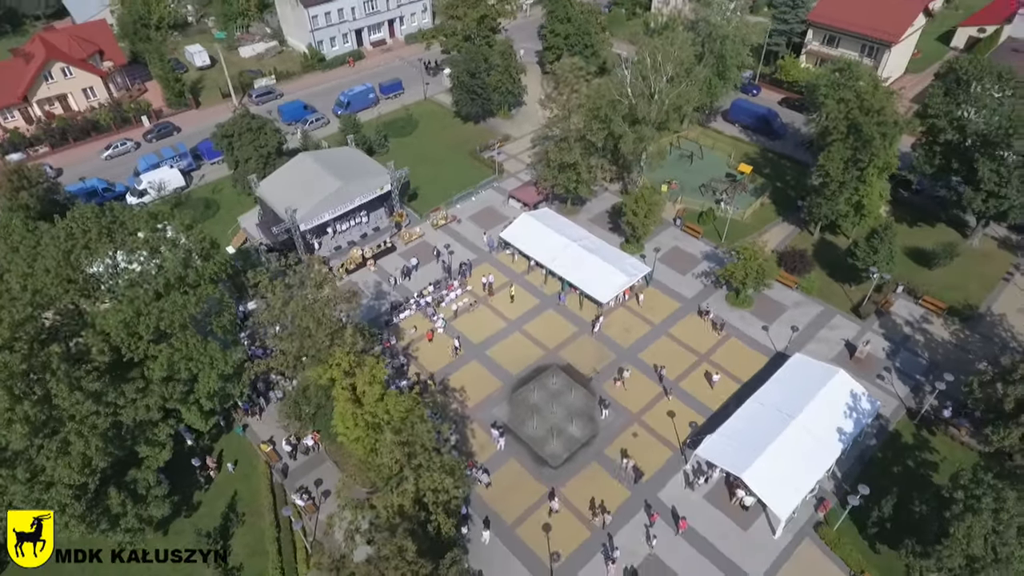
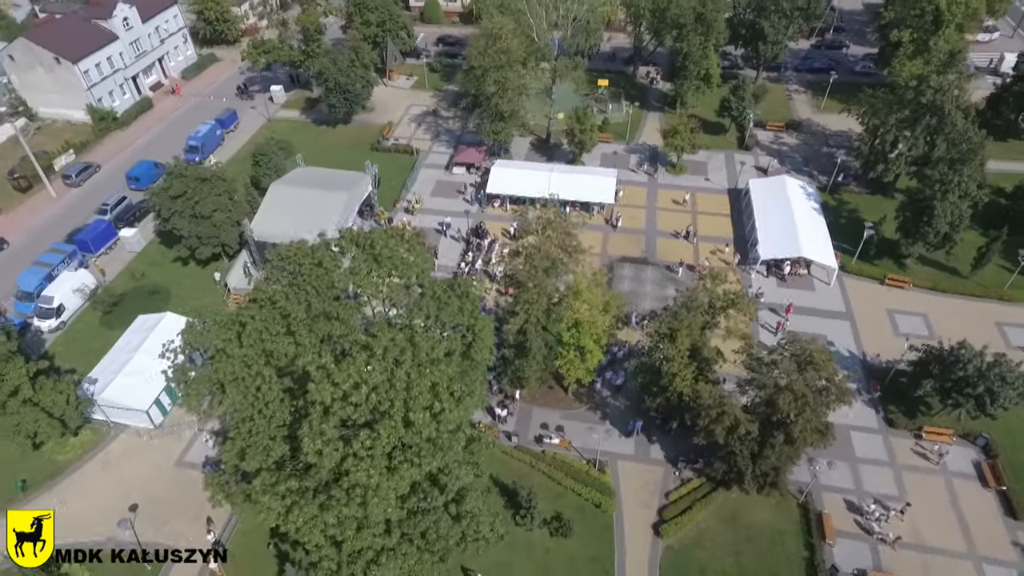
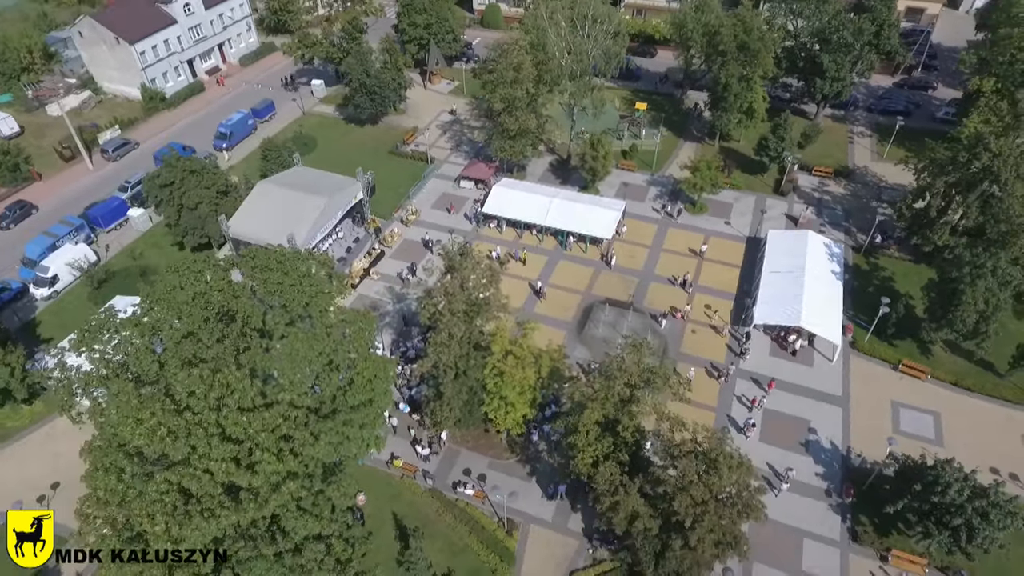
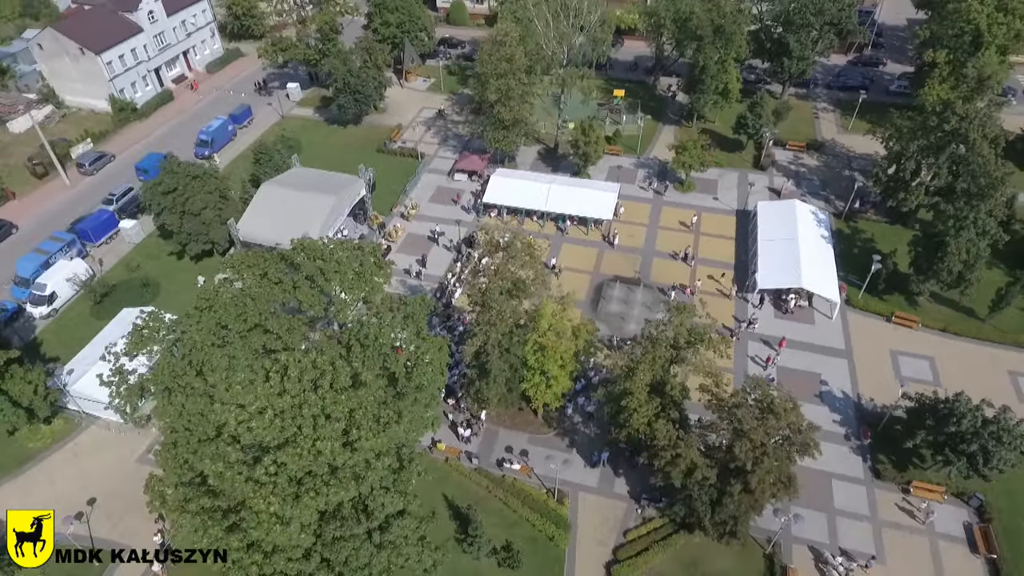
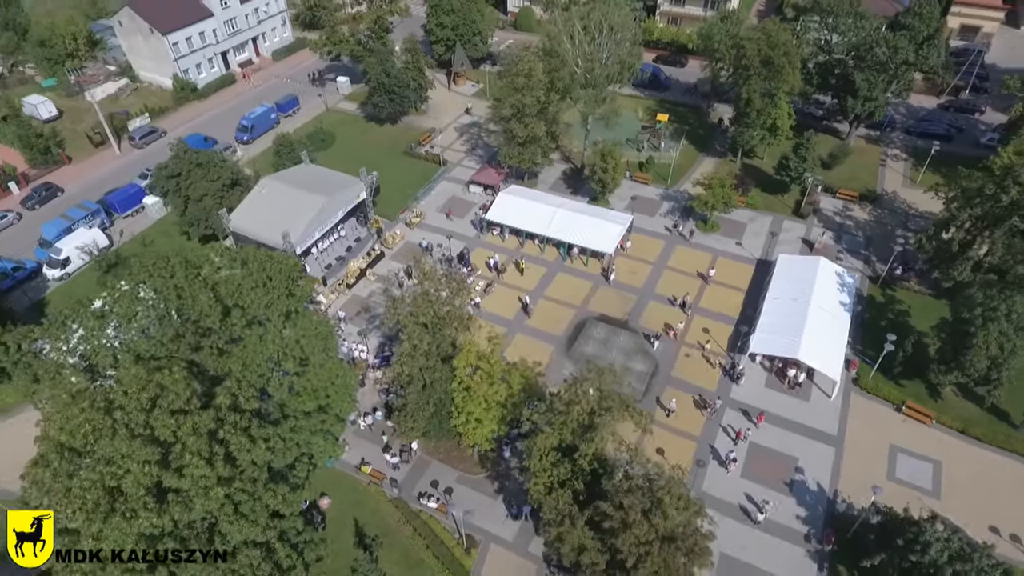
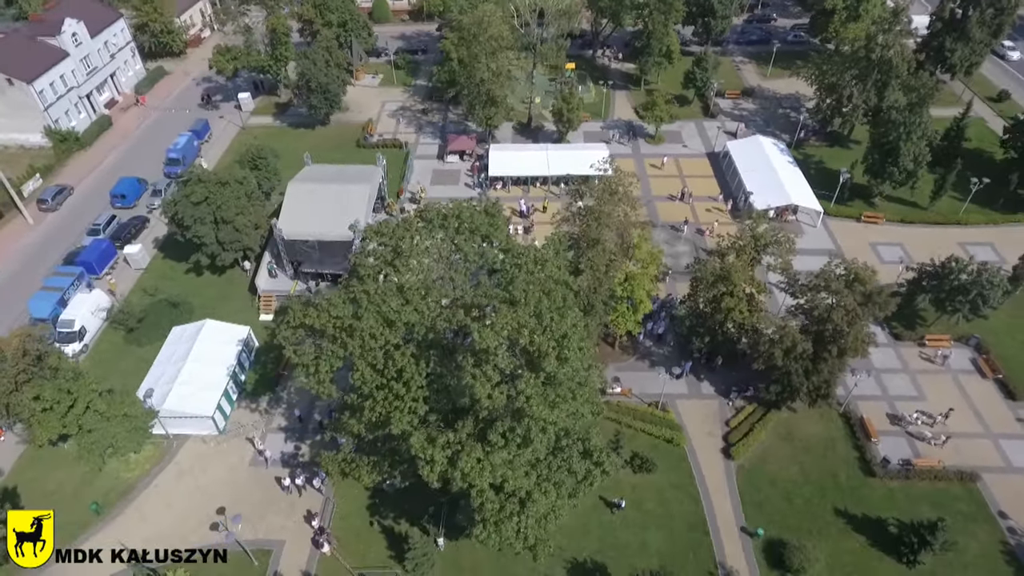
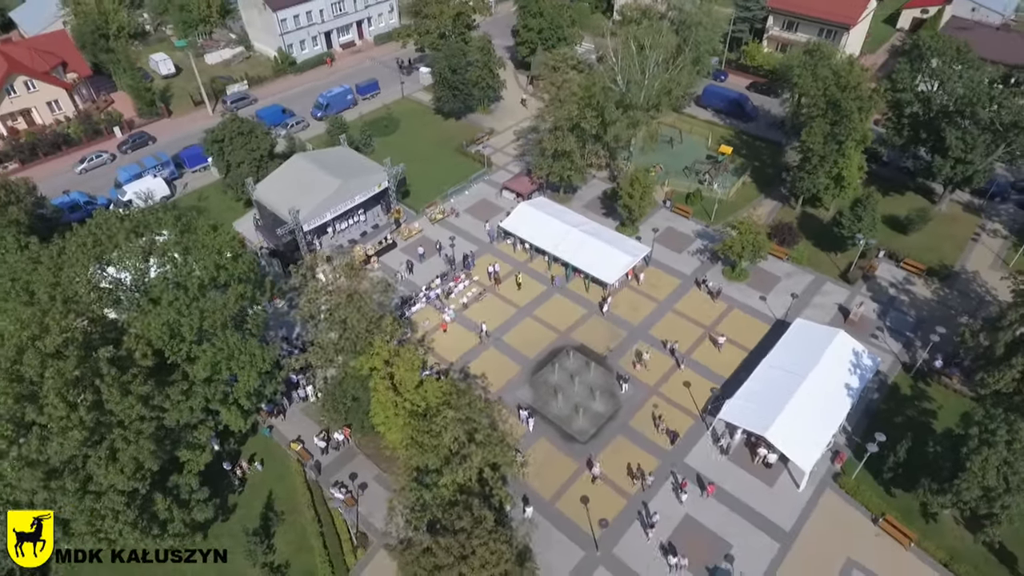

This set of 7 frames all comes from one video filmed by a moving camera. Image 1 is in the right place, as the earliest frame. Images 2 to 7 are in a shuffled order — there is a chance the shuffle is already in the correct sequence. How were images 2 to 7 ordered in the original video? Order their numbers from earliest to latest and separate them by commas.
7, 5, 3, 4, 2, 6
